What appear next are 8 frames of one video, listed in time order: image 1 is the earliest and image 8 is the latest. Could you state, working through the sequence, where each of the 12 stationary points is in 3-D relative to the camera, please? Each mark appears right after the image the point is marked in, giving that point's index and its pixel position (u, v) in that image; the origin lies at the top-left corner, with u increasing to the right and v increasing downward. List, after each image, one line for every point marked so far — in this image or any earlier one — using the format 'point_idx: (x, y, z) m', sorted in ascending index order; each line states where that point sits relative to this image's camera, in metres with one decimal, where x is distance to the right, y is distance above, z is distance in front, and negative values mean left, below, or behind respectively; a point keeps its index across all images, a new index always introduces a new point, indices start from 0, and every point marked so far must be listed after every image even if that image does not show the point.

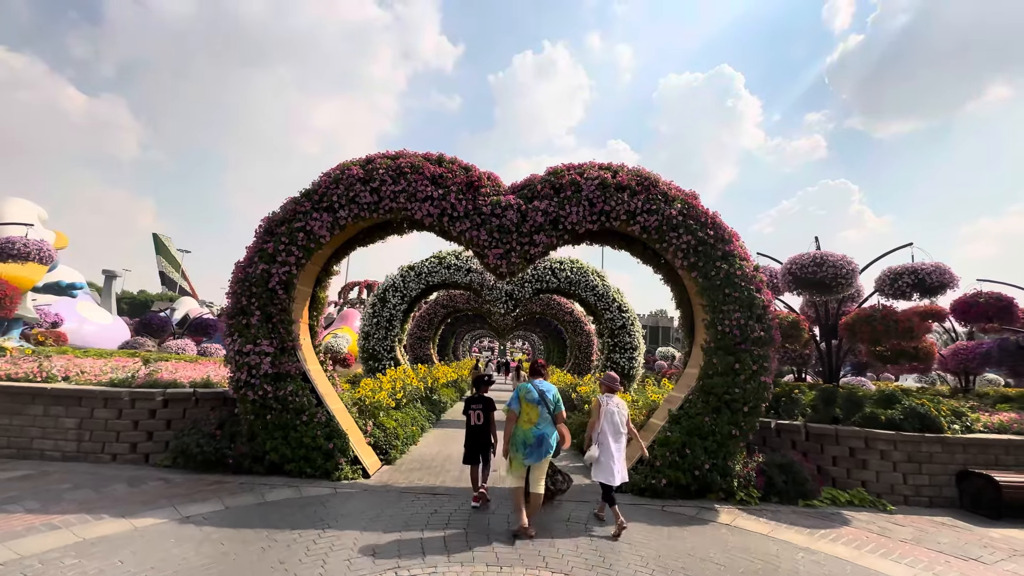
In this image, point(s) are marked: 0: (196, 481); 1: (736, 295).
0: (-3.4, -2.1, +4.8) m
1: (+2.7, -0.1, +5.3) m
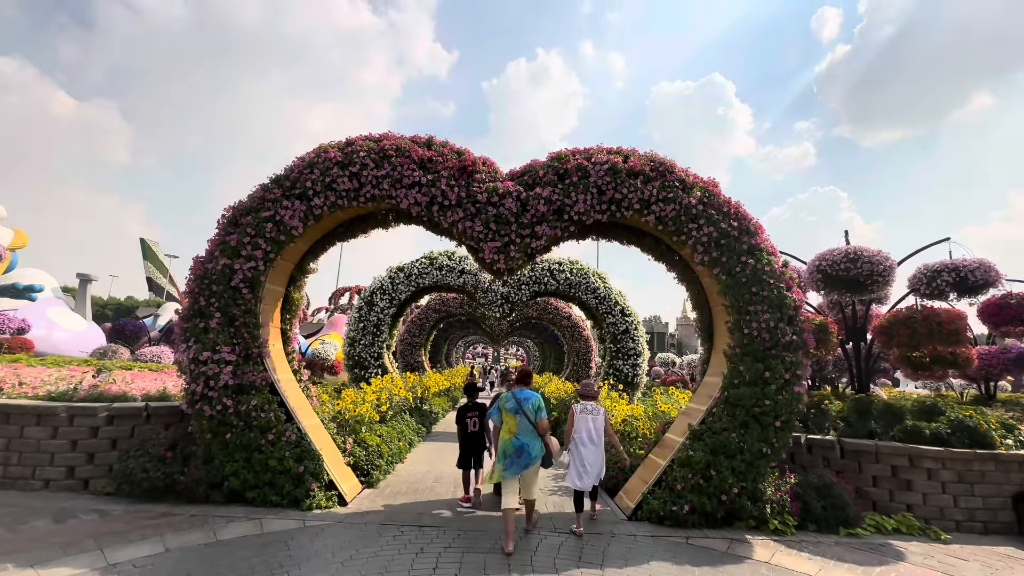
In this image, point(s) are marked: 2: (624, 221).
0: (-3.4, -2.0, +4.1) m
1: (+2.7, -0.1, +4.7) m
2: (+1.3, +0.8, +5.2) m
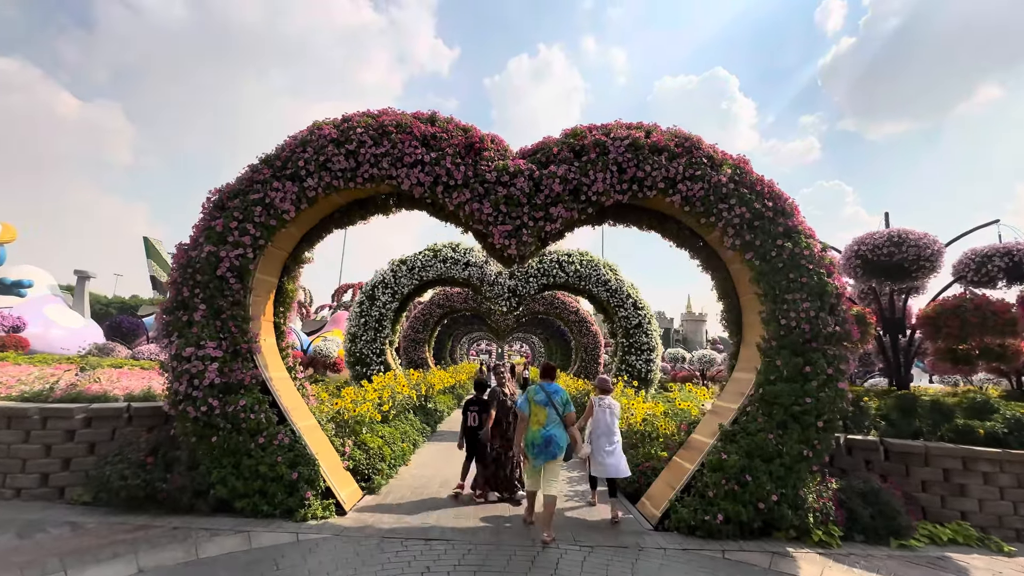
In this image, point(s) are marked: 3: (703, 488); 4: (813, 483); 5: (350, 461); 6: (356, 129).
0: (-3.2, -1.9, +3.7) m
1: (+2.8, +0.1, +4.3) m
2: (+1.4, +0.9, +4.7) m
3: (+1.8, -1.8, +4.2) m
4: (+2.8, -1.8, +4.1) m
5: (-1.8, -1.9, +4.9) m
6: (-1.6, +1.6, +4.5) m
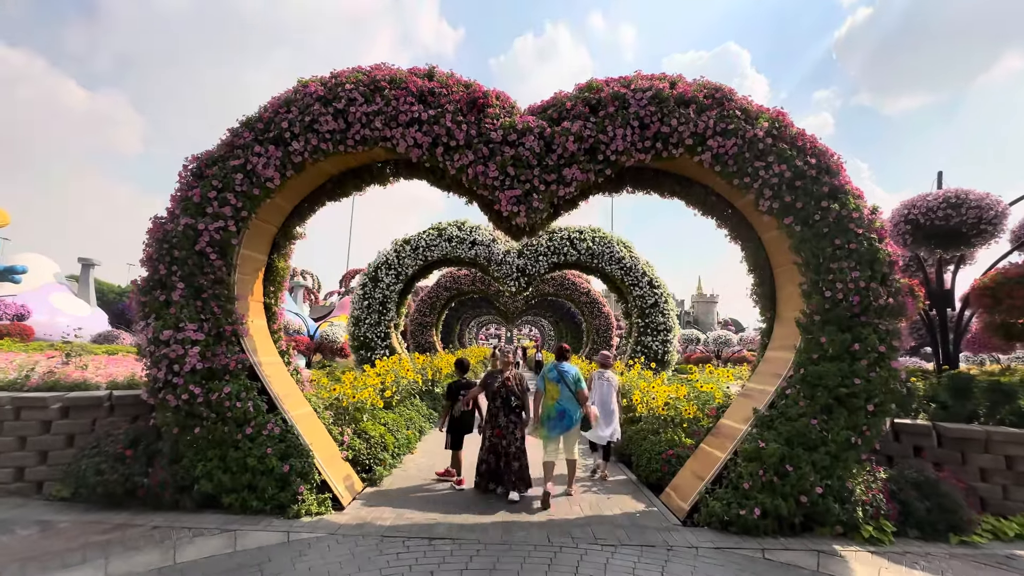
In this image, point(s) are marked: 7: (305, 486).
0: (-3.1, -1.8, +3.4) m
1: (+2.9, +0.3, +3.8) m
2: (+1.5, +1.2, +4.2) m
3: (+1.9, -1.6, +3.7) m
4: (+2.9, -1.5, +3.7) m
5: (-1.6, -1.7, +4.6) m
6: (-1.5, +1.8, +4.0) m
7: (-1.7, -1.6, +3.7) m
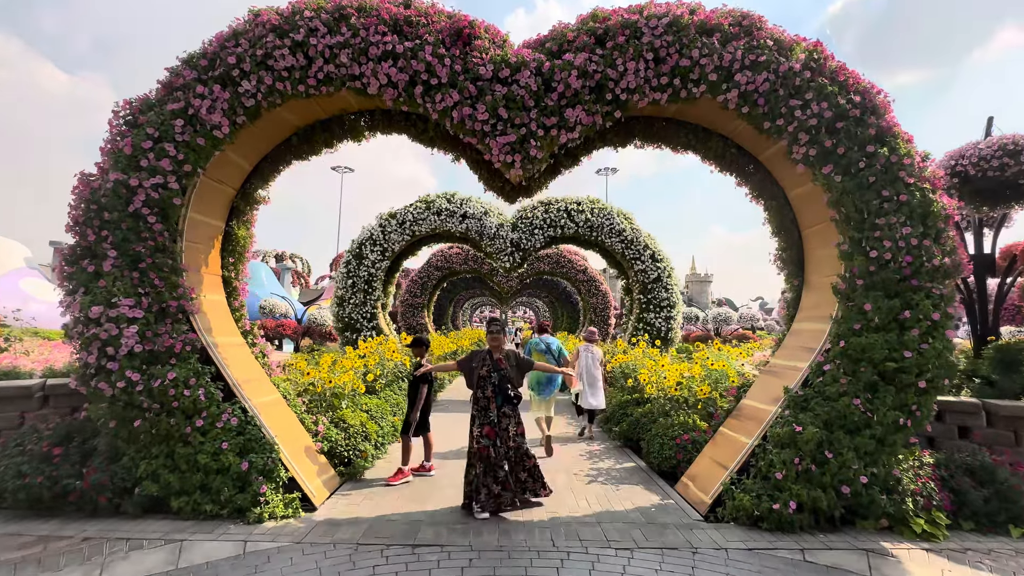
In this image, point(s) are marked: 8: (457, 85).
0: (-3.1, -1.6, +2.8) m
1: (+2.8, +0.6, +3.2) m
2: (+1.4, +1.5, +3.6) m
3: (+1.8, -1.3, +3.3) m
4: (+2.8, -1.2, +3.2) m
5: (-1.7, -1.4, +4.0) m
6: (-1.6, +2.1, +3.4) m
7: (-1.7, -1.4, +3.2) m
8: (-0.4, +1.5, +3.3) m
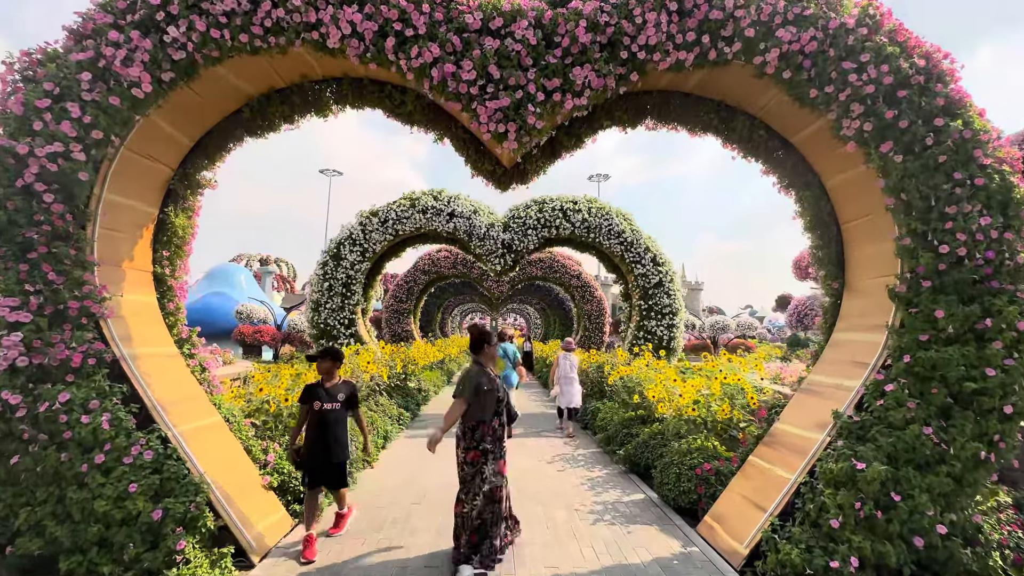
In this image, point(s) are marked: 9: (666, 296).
0: (-3.2, -1.5, +2.1) m
1: (+2.8, +0.6, +2.7) m
2: (+1.4, +1.4, +3.0) m
3: (+1.8, -1.3, +2.6) m
4: (+2.8, -1.2, +2.6) m
5: (-1.7, -1.4, +3.3) m
6: (-1.6, +2.1, +2.7) m
7: (-1.8, -1.4, +2.5) m
8: (-0.4, +1.5, +2.7) m
9: (+2.8, -0.1, +8.2) m
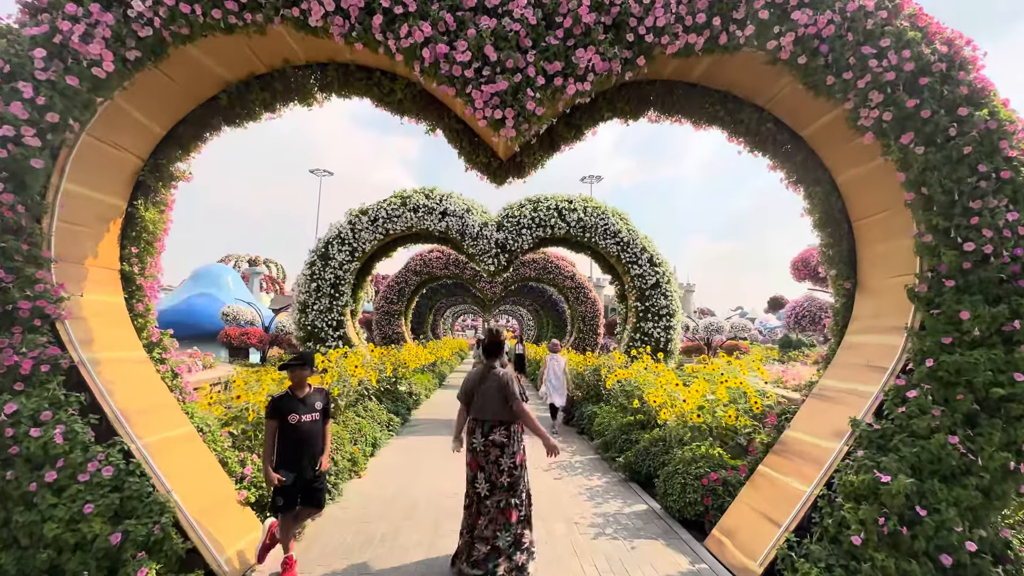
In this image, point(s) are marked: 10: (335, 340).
0: (-3.2, -1.5, +1.8) m
1: (+2.8, +0.6, +2.5) m
2: (+1.4, +1.5, +2.9) m
3: (+1.8, -1.3, +2.5) m
4: (+2.8, -1.2, +2.5) m
5: (-1.8, -1.4, +3.1) m
6: (-1.6, +2.1, +2.5) m
7: (-1.8, -1.4, +2.2) m
8: (-0.5, +1.5, +2.5) m
9: (+2.7, -0.2, +8.0) m
10: (-3.0, -0.9, +7.8) m
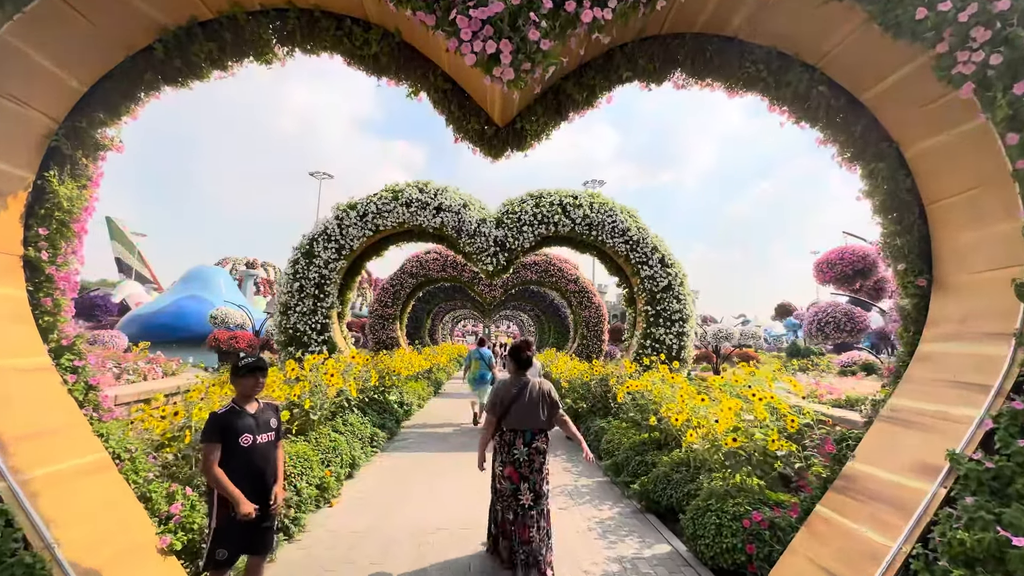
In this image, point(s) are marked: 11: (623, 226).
0: (-3.2, -1.4, +1.2) m
1: (+2.7, +0.7, +1.9) m
2: (+1.3, +1.5, +2.3) m
3: (+1.8, -1.3, +1.8) m
4: (+2.7, -1.2, +1.8) m
5: (-1.8, -1.3, +2.5) m
6: (-1.6, +2.1, +1.9) m
7: (-1.8, -1.3, +1.6) m
8: (-0.5, +1.6, +1.9) m
9: (+2.7, -0.2, +7.4) m
10: (-3.1, -0.9, +7.2) m
11: (+1.9, +1.0, +7.6) m
